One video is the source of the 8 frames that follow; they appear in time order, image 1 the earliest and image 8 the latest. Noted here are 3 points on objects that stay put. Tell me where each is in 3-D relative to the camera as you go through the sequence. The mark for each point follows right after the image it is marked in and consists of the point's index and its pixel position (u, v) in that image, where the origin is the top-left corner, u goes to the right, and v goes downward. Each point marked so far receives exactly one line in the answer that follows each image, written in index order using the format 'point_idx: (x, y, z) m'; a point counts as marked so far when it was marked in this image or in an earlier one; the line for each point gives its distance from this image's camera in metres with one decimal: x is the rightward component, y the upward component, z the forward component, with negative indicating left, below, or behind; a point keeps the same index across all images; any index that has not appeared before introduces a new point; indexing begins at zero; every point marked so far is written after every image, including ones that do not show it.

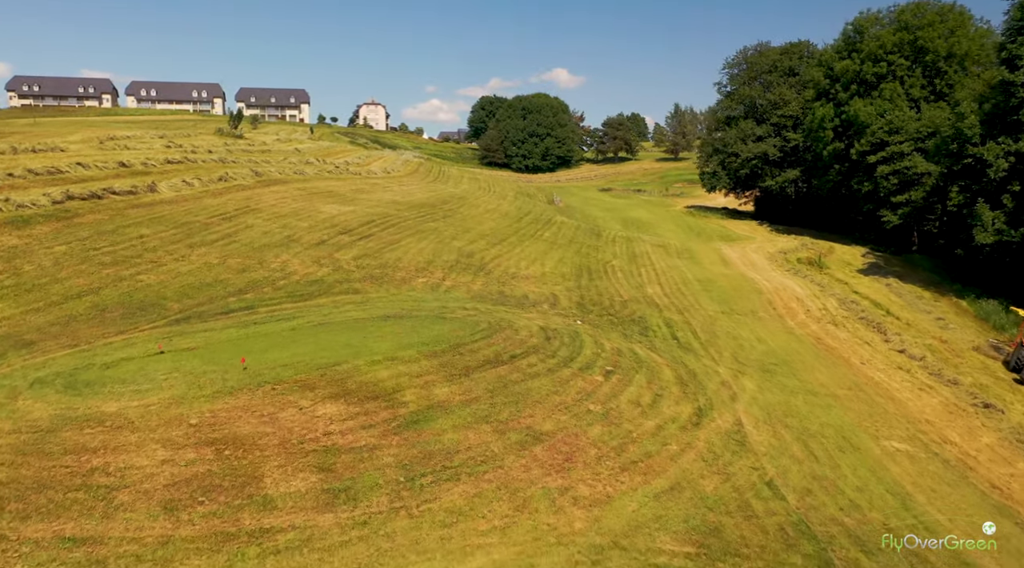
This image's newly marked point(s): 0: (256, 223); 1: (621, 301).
0: (-6.6, +1.5, +18.0) m
1: (+2.7, -0.4, +17.5) m
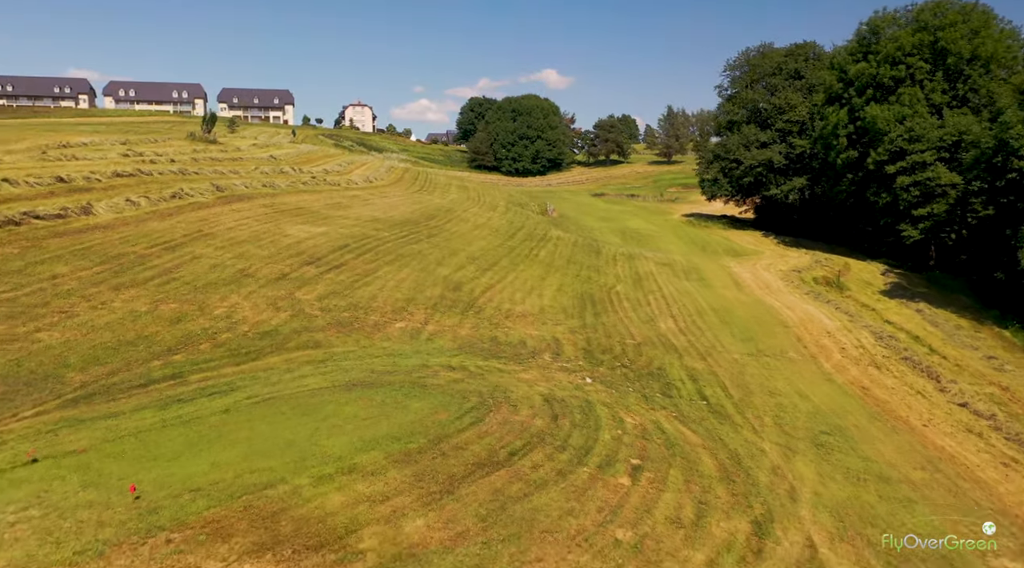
0: (-6.7, +0.7, +15.3) m
1: (+2.6, -1.3, +15.0) m
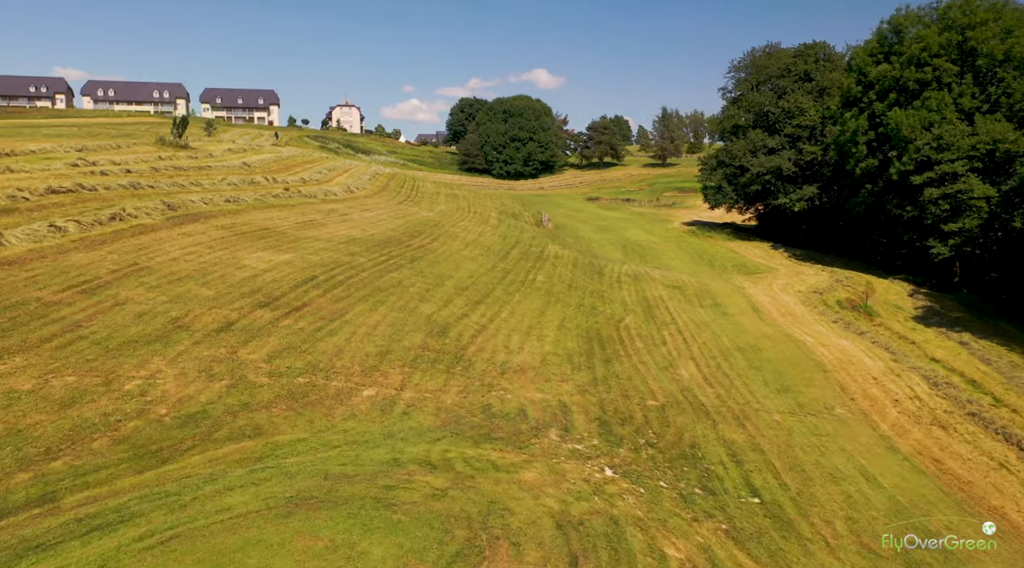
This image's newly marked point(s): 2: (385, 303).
0: (-6.8, -0.2, +12.5) m
1: (+2.5, -2.2, +12.3) m
2: (-2.8, -0.4, +15.5) m
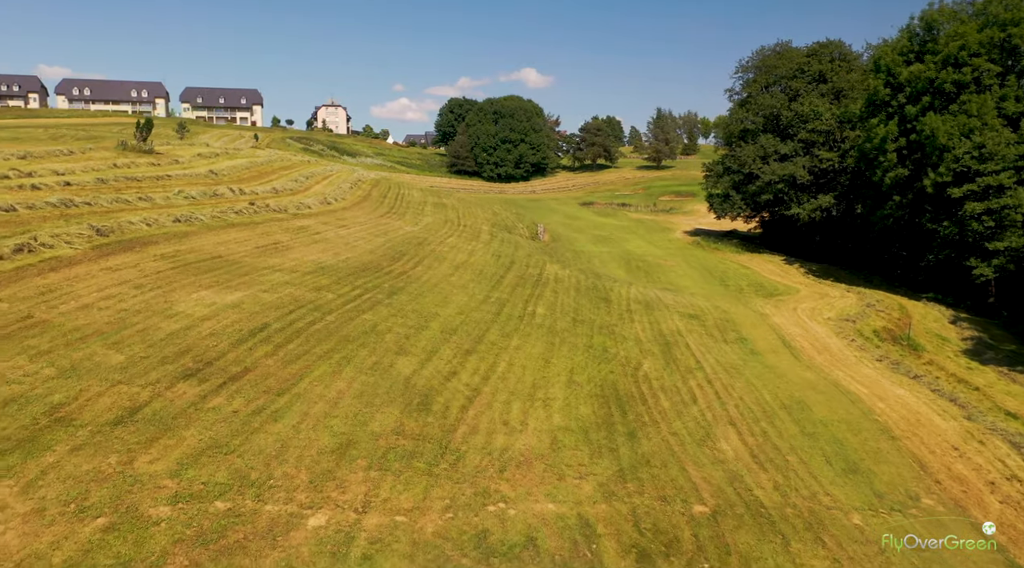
0: (-6.7, -1.1, +9.4) m
1: (+2.6, -3.1, +9.3) m
2: (-2.8, -1.3, +12.4) m
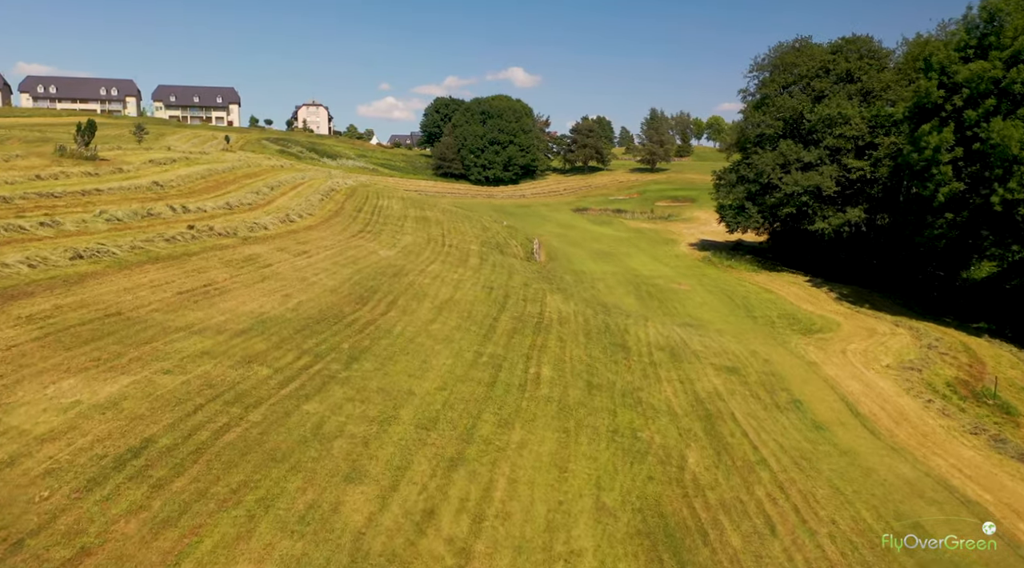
0: (-6.6, -2.3, +5.0) m
1: (+2.7, -4.3, +5.0) m
2: (-2.7, -2.5, +8.1) m
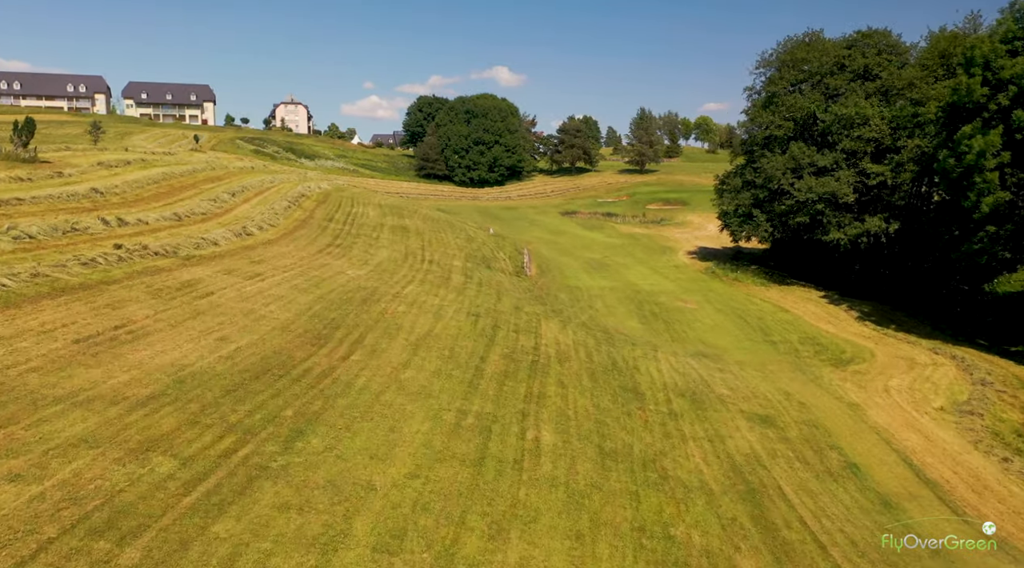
0: (-6.5, -3.1, +1.7) m
1: (+2.8, -5.0, +1.9) m
2: (-2.7, -3.3, +4.8) m
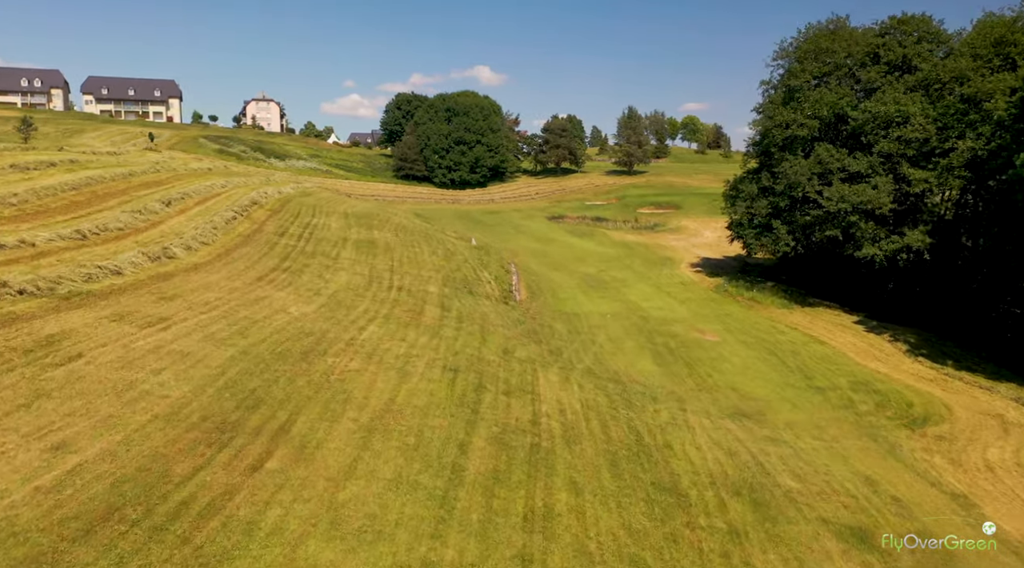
0: (-6.3, -4.1, -3.0) m
1: (+3.0, -6.0, -2.5) m
2: (-2.5, -4.2, +0.3) m
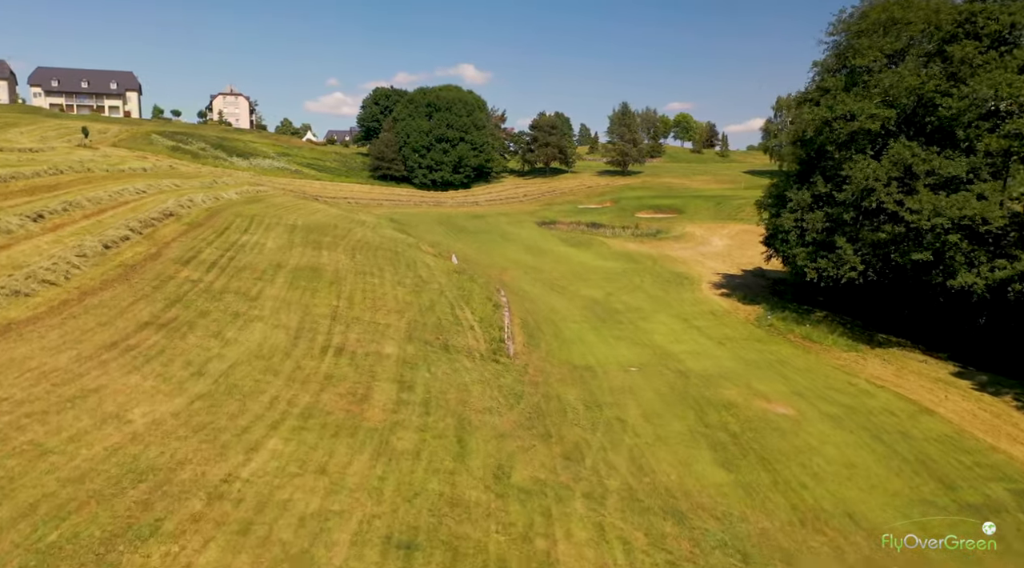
0: (-5.9, -5.3, -9.9) m
1: (+3.4, -7.2, -9.2) m
2: (-2.2, -5.5, -6.6) m
